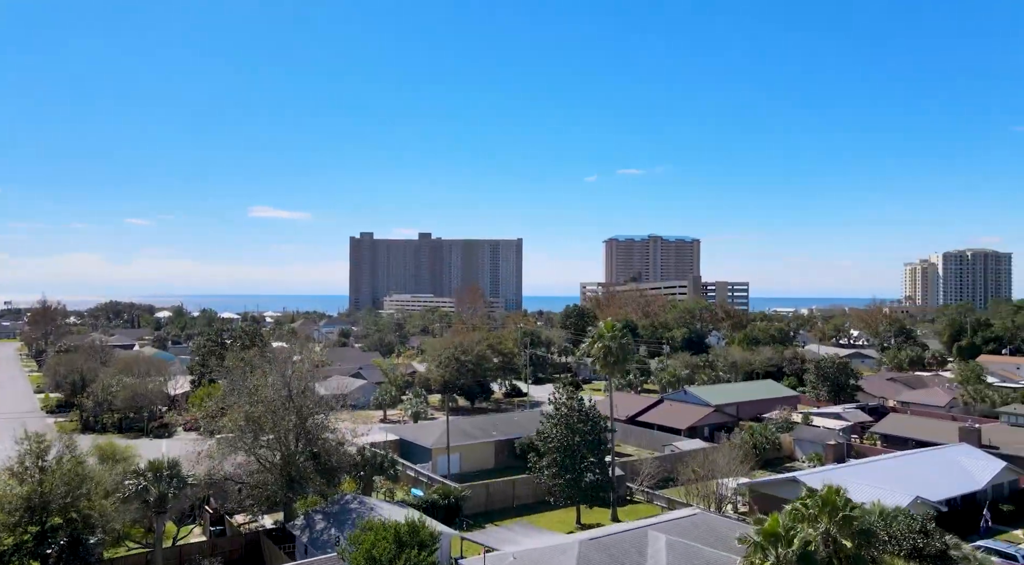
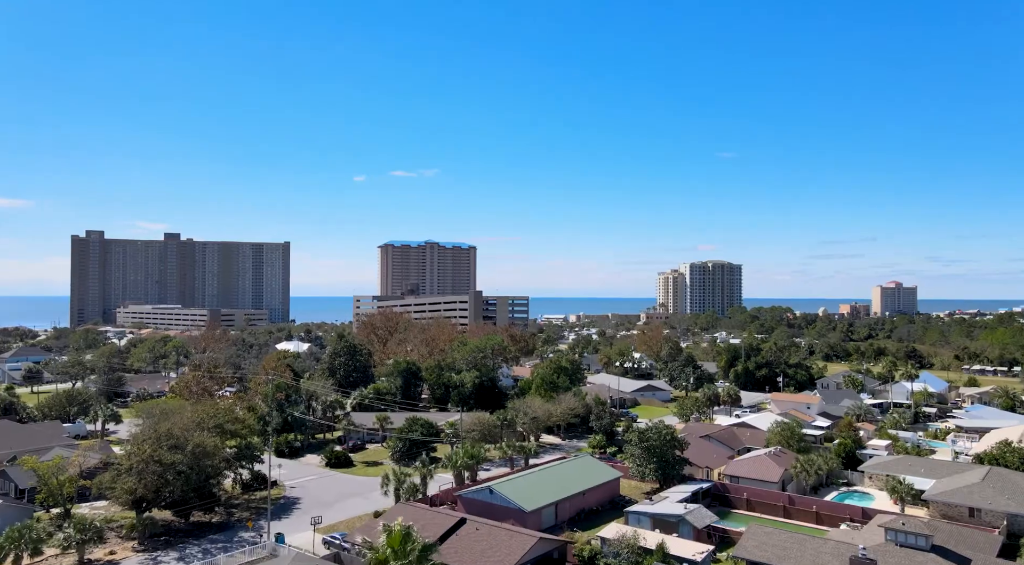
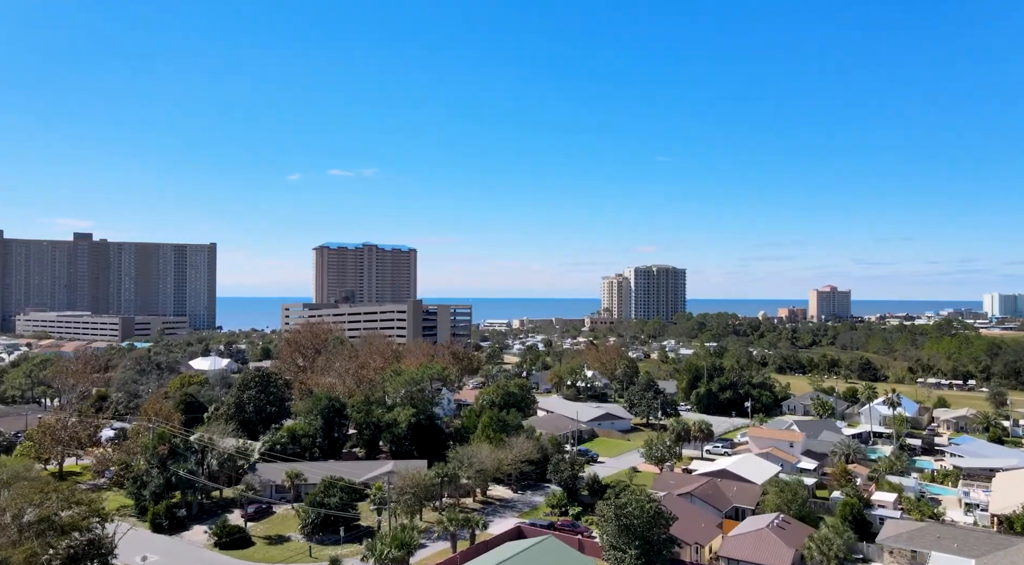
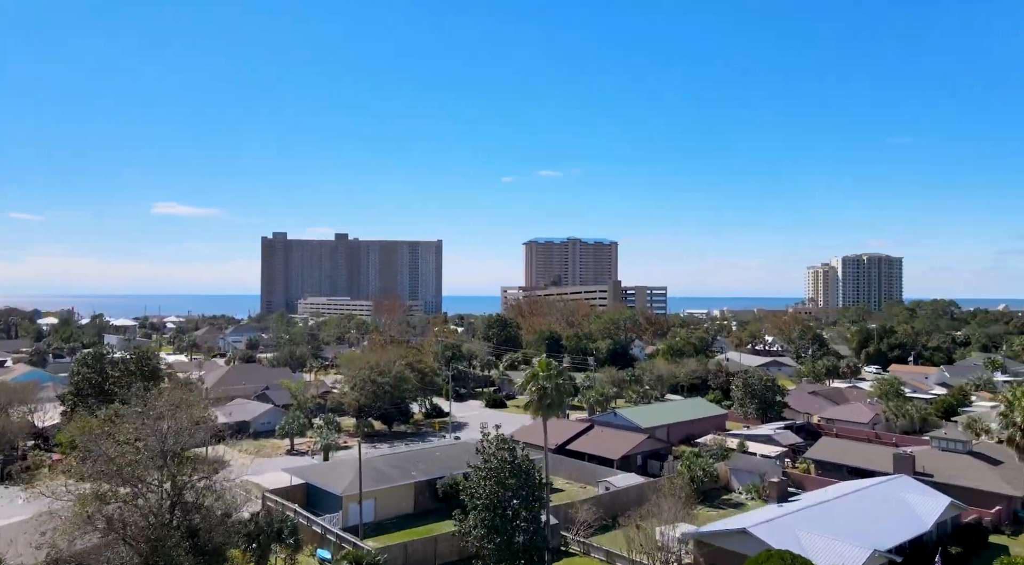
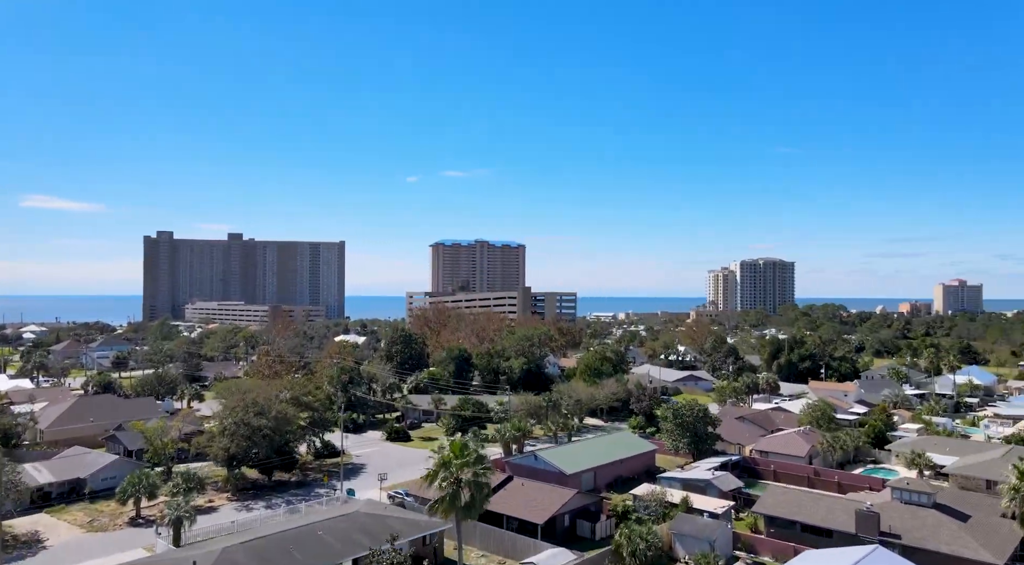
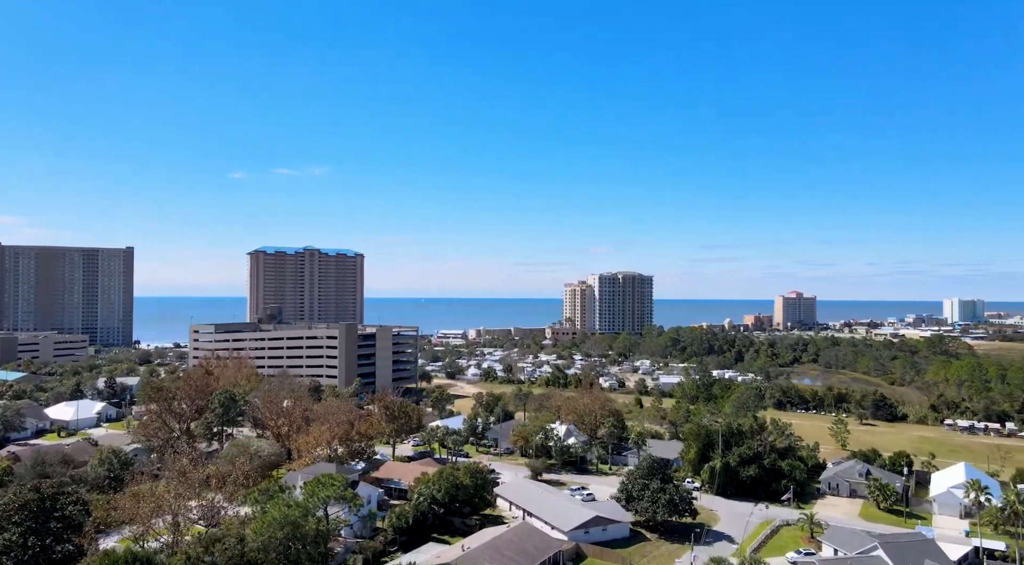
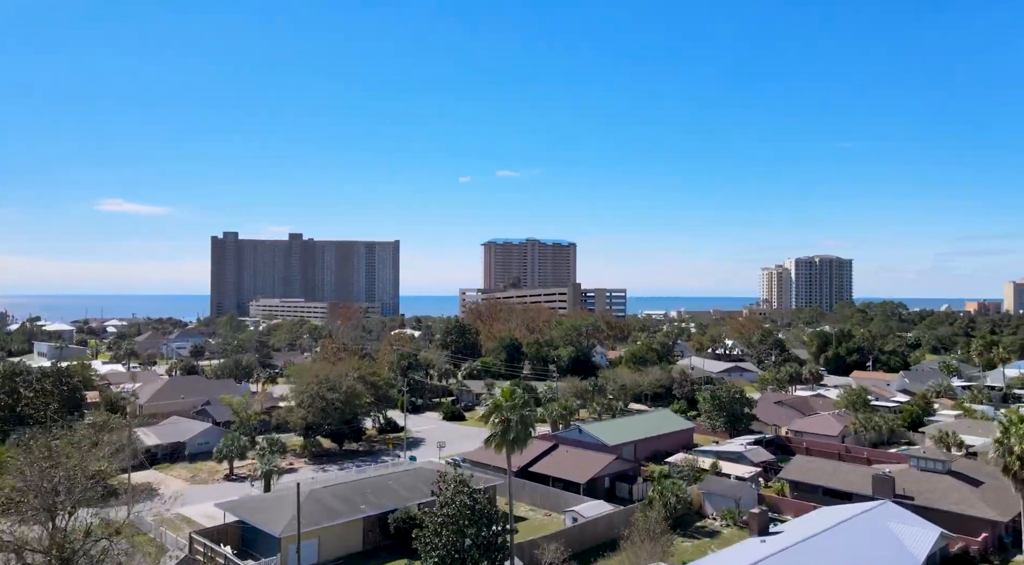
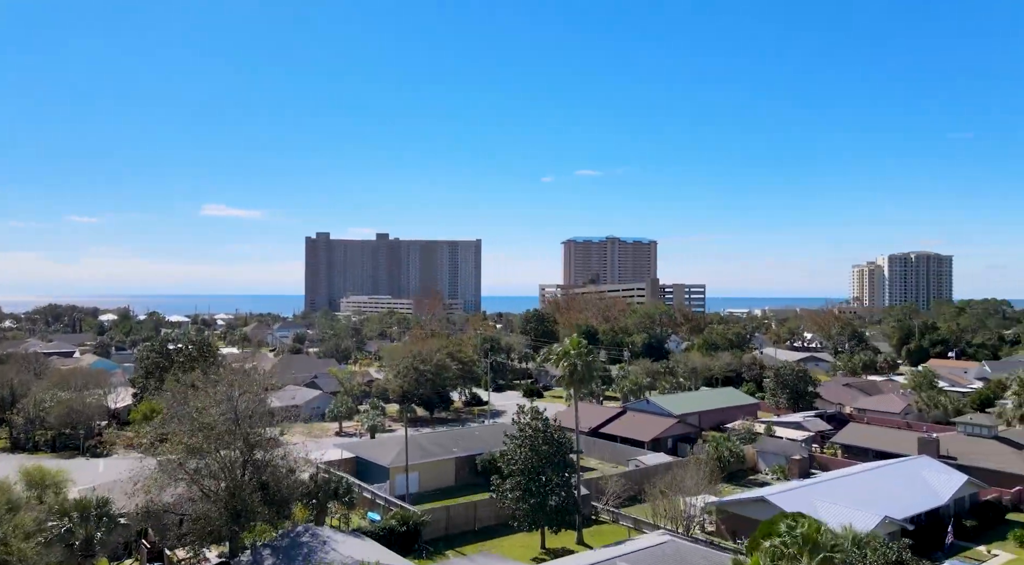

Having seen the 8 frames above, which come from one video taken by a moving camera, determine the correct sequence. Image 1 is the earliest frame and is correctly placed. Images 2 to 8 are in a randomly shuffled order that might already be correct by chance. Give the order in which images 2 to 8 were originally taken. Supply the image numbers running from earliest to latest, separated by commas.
8, 4, 7, 5, 2, 3, 6
